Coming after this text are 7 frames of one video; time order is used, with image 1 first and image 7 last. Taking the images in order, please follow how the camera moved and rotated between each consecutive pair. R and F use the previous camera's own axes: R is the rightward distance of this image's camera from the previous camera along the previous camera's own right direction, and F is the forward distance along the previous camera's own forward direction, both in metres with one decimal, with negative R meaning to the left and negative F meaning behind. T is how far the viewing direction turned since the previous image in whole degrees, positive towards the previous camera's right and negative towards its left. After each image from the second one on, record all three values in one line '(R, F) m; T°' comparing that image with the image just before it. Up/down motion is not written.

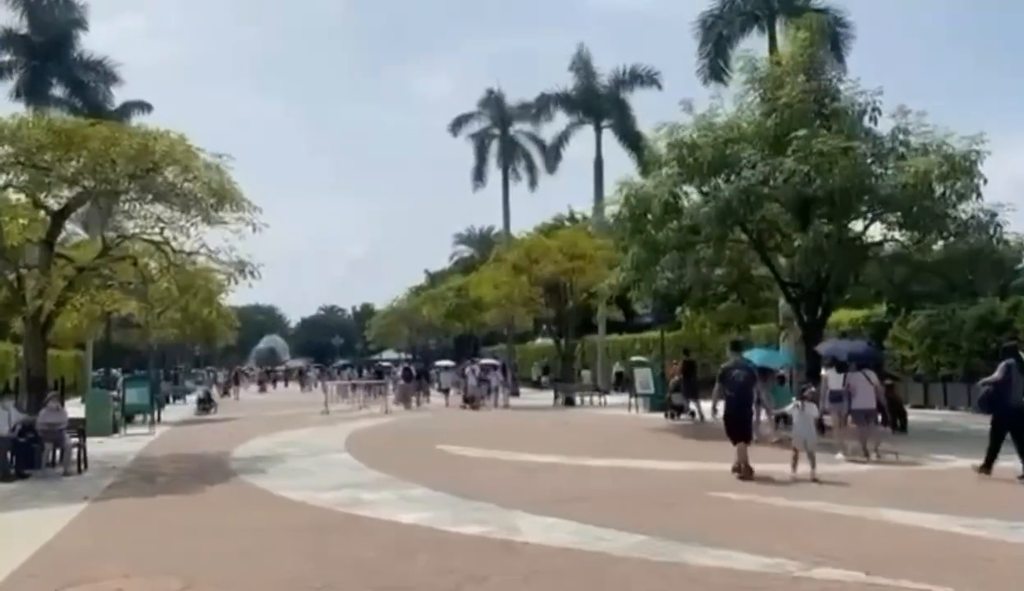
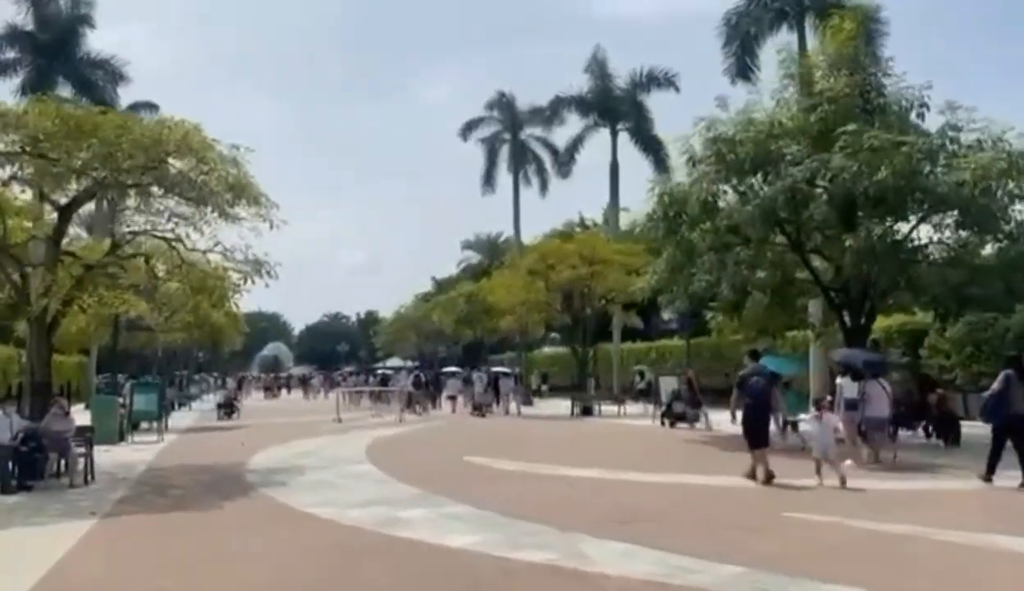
(-0.5, +1.3) m; 0°
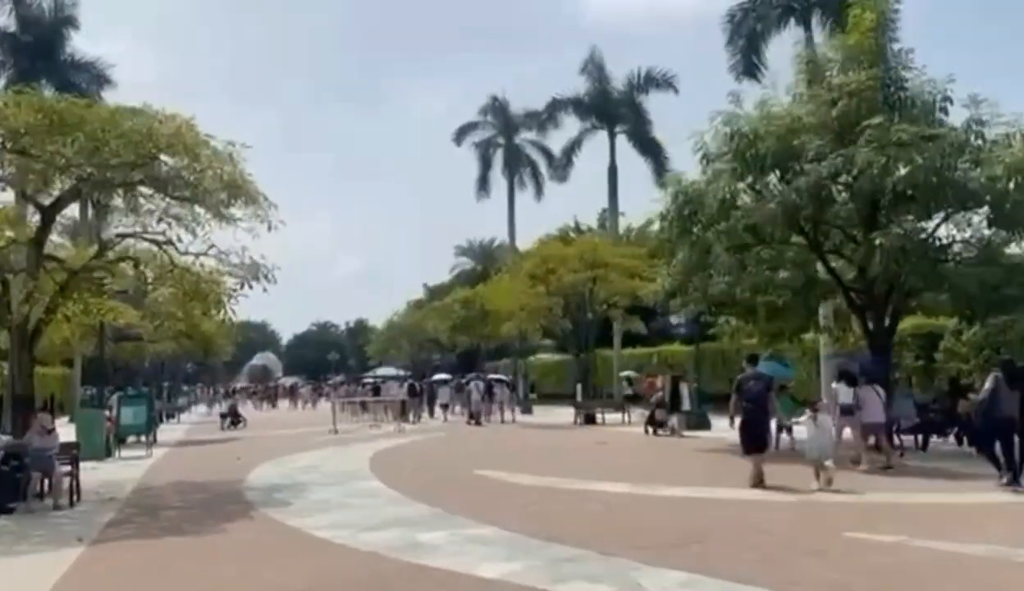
(-0.4, +1.2) m; 0°
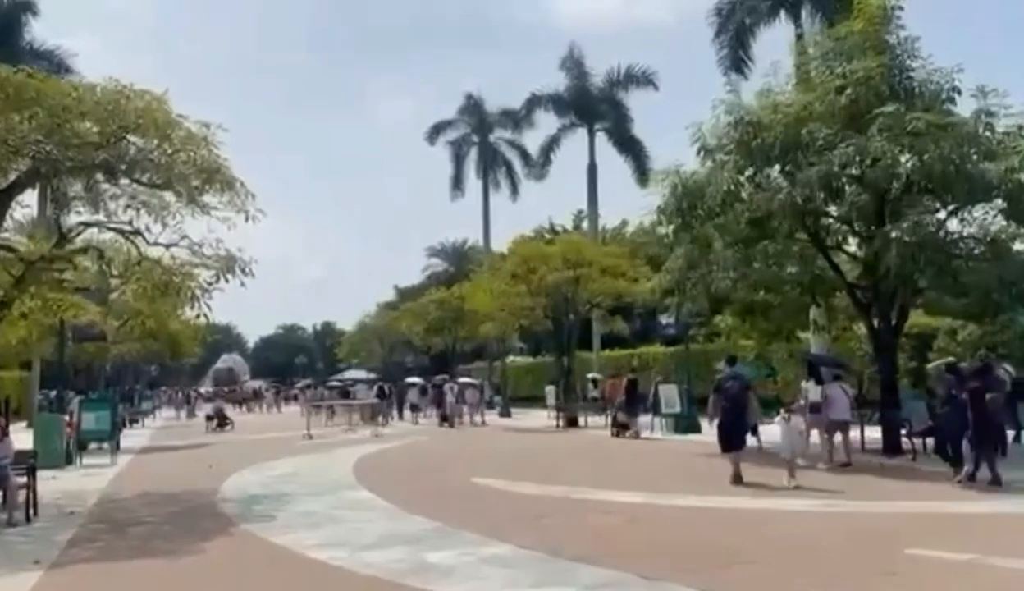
(-0.4, +1.4) m; +1°
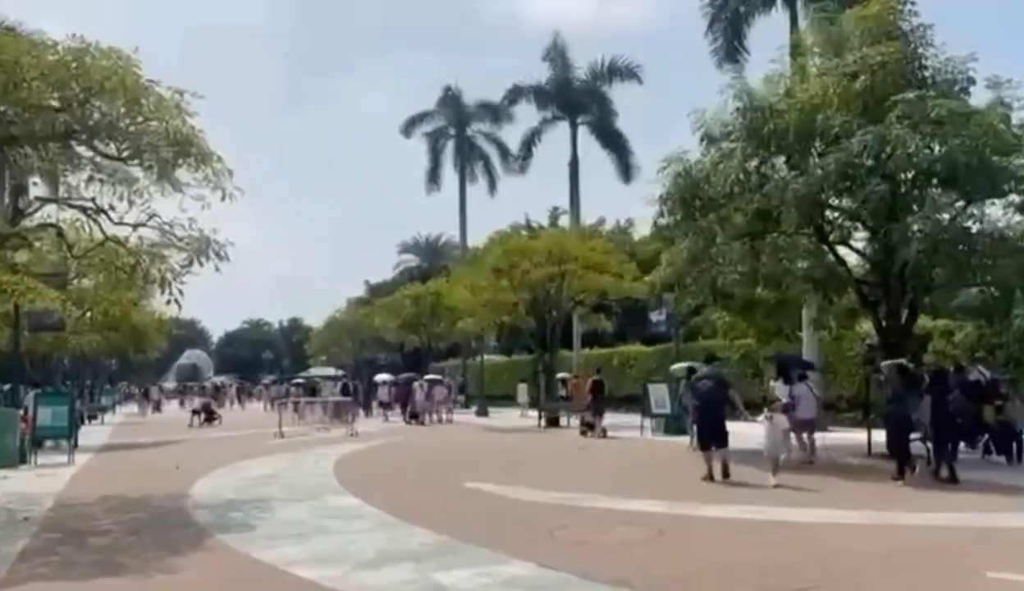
(-0.4, +1.4) m; +1°
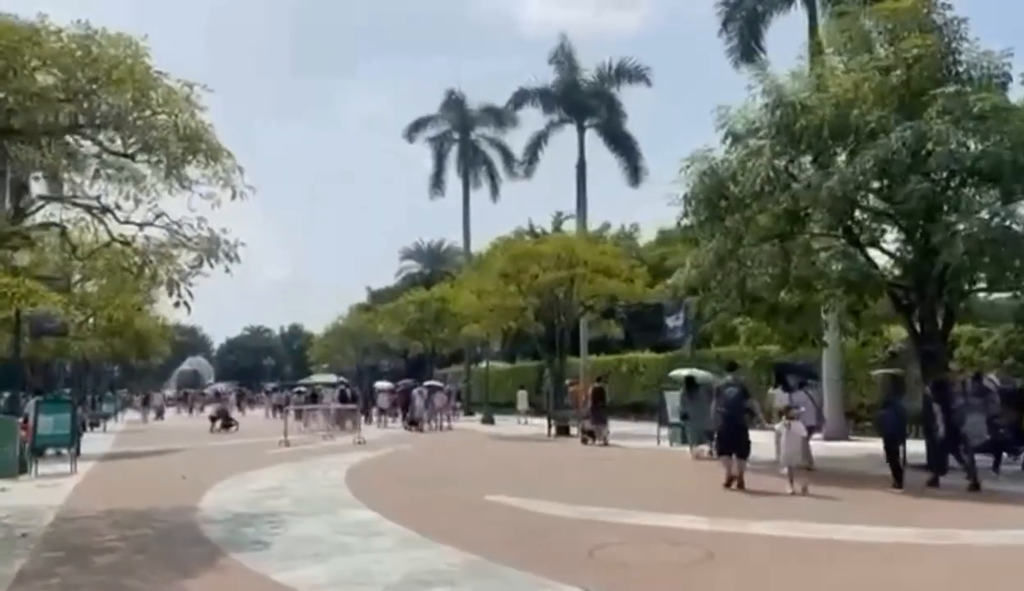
(-0.3, +0.9) m; 0°
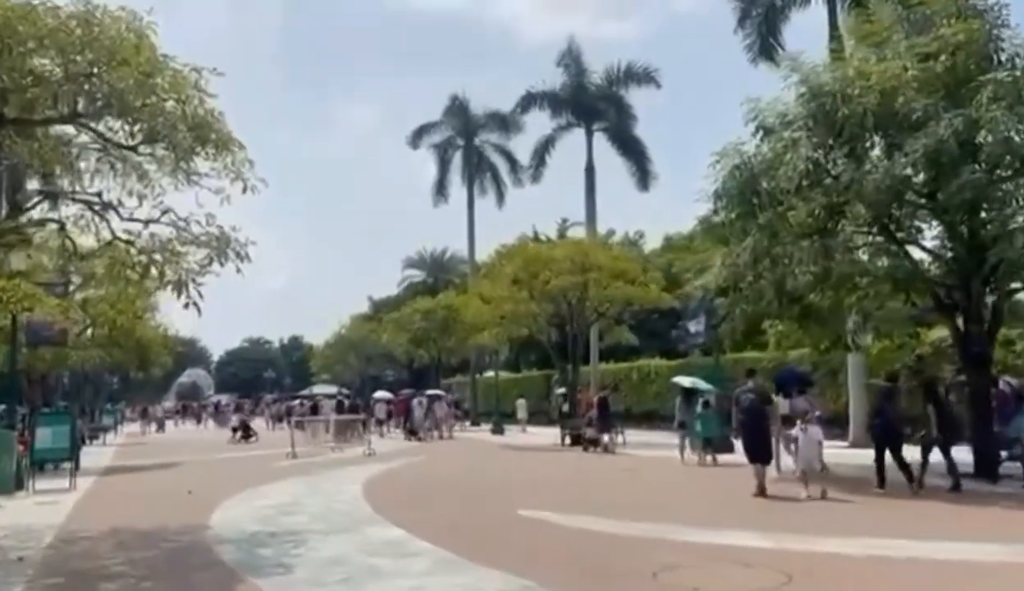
(-0.4, +1.1) m; 0°
